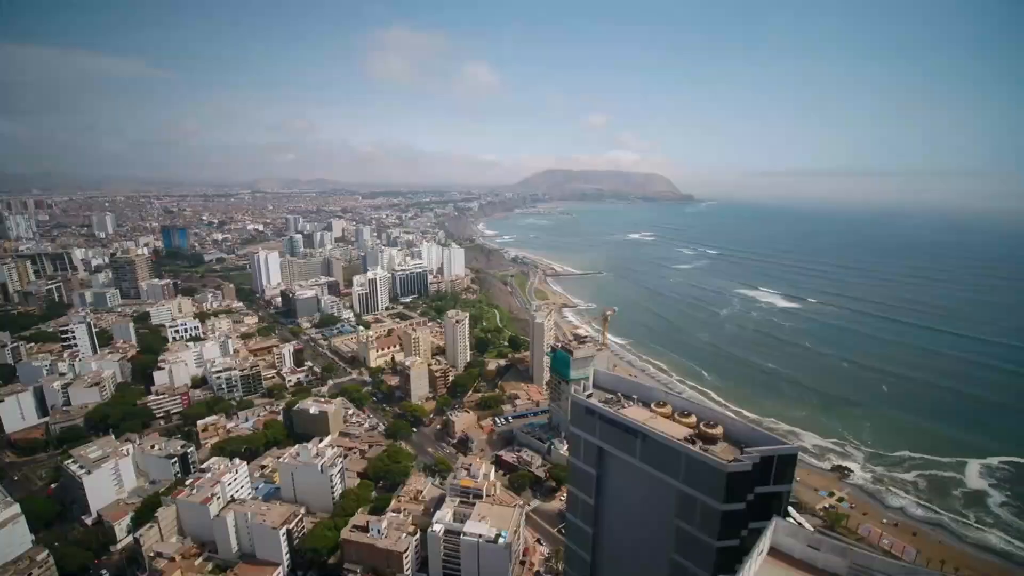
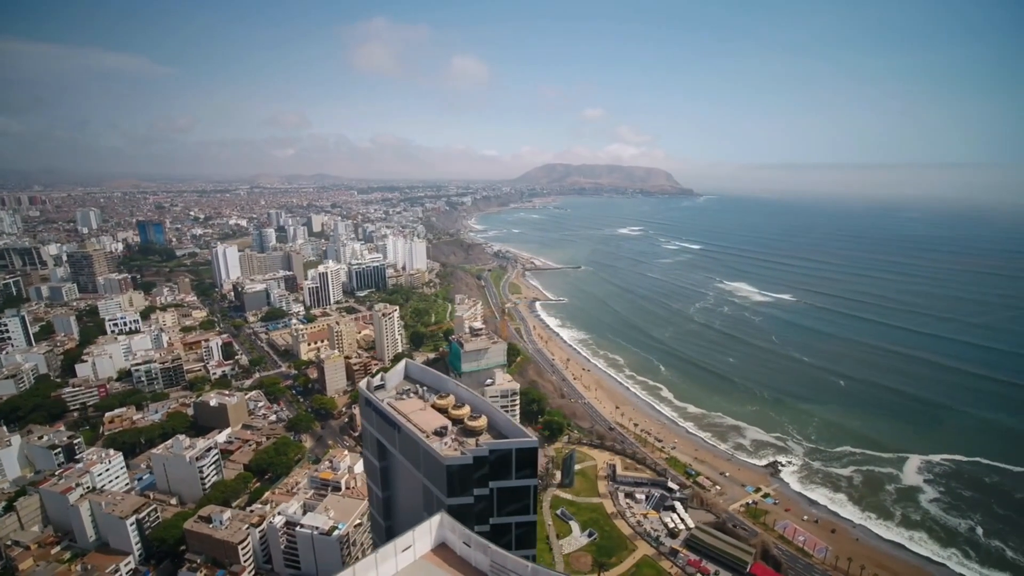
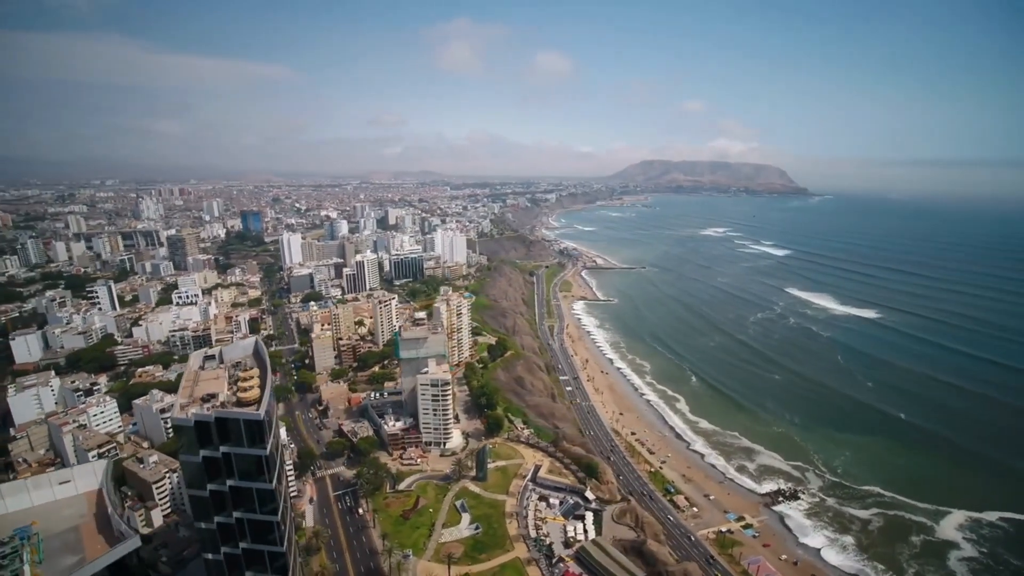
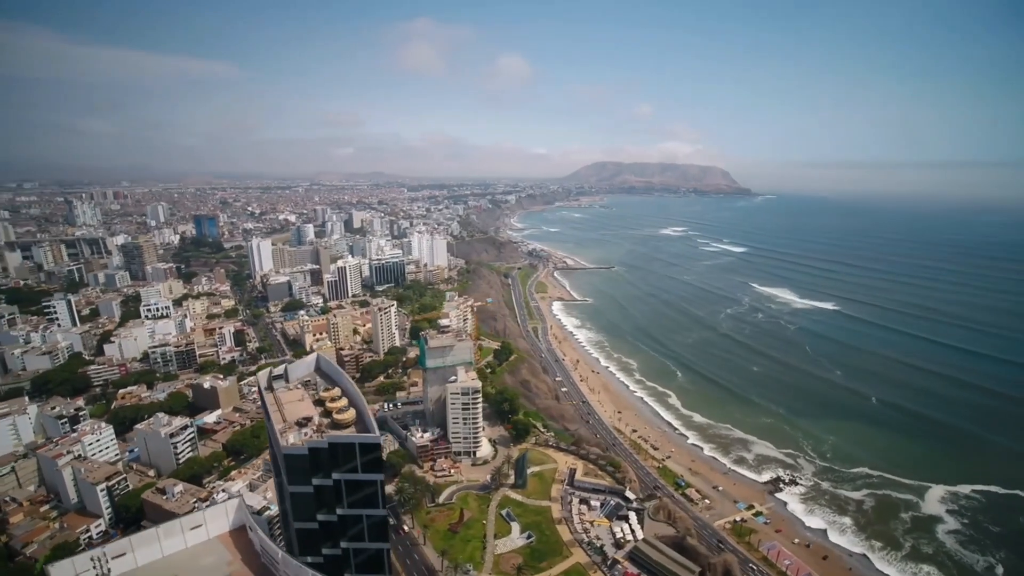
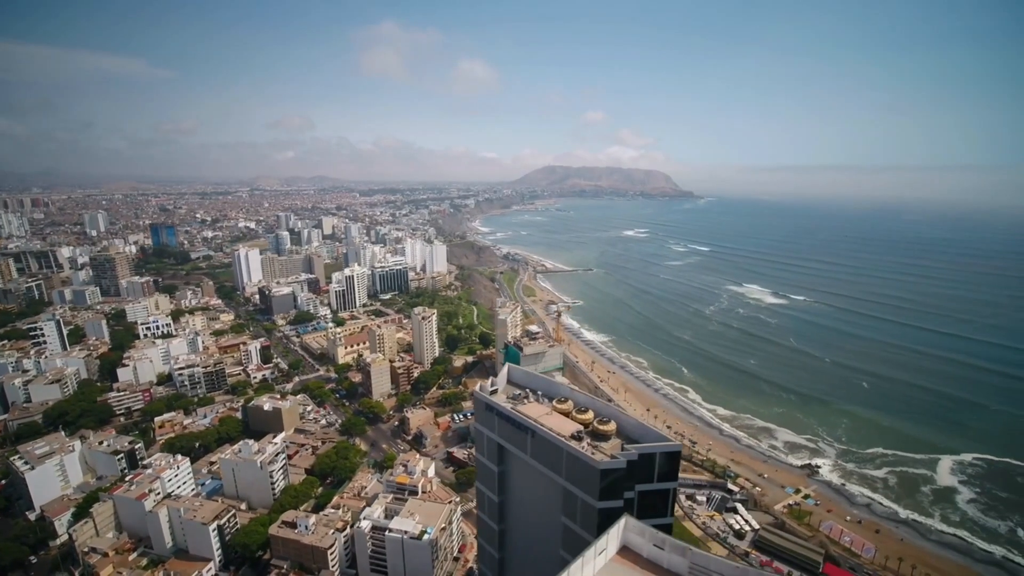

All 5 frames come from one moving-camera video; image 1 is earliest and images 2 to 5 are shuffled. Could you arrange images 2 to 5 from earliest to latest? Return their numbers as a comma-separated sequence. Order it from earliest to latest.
5, 2, 4, 3
